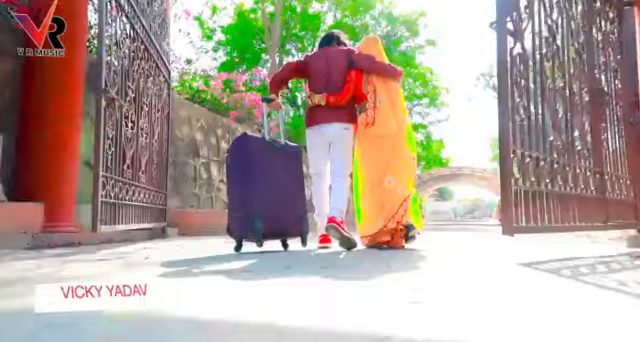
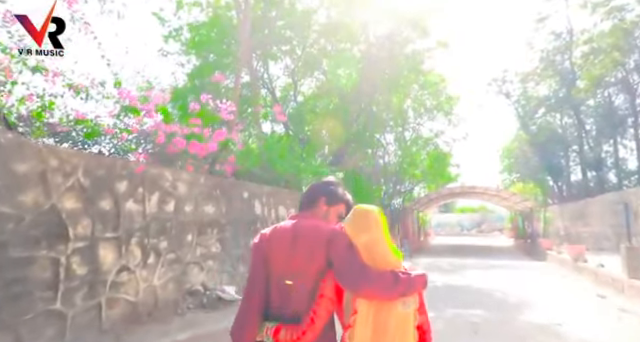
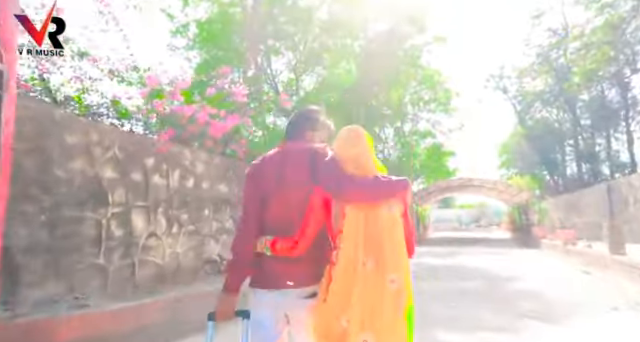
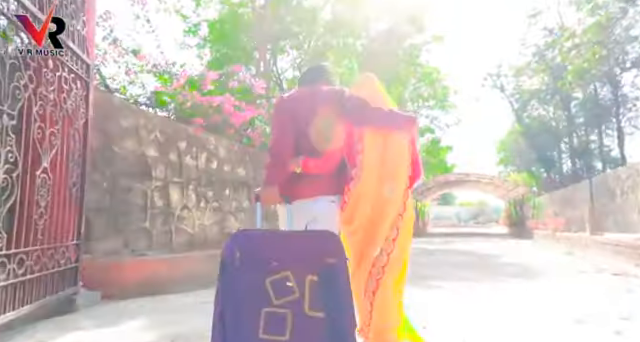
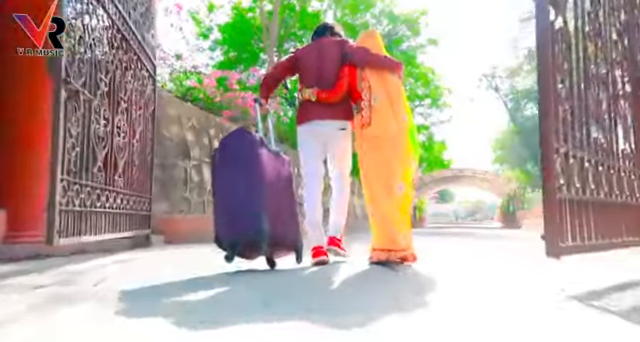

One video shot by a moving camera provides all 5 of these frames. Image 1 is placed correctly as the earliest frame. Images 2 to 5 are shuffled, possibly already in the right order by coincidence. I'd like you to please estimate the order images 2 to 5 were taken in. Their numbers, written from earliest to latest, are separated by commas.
5, 4, 3, 2
